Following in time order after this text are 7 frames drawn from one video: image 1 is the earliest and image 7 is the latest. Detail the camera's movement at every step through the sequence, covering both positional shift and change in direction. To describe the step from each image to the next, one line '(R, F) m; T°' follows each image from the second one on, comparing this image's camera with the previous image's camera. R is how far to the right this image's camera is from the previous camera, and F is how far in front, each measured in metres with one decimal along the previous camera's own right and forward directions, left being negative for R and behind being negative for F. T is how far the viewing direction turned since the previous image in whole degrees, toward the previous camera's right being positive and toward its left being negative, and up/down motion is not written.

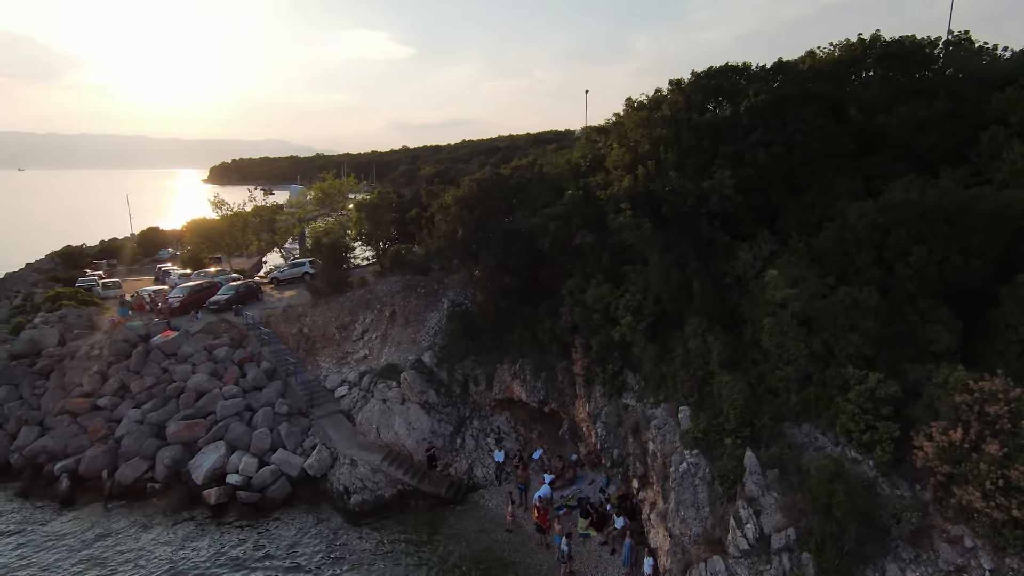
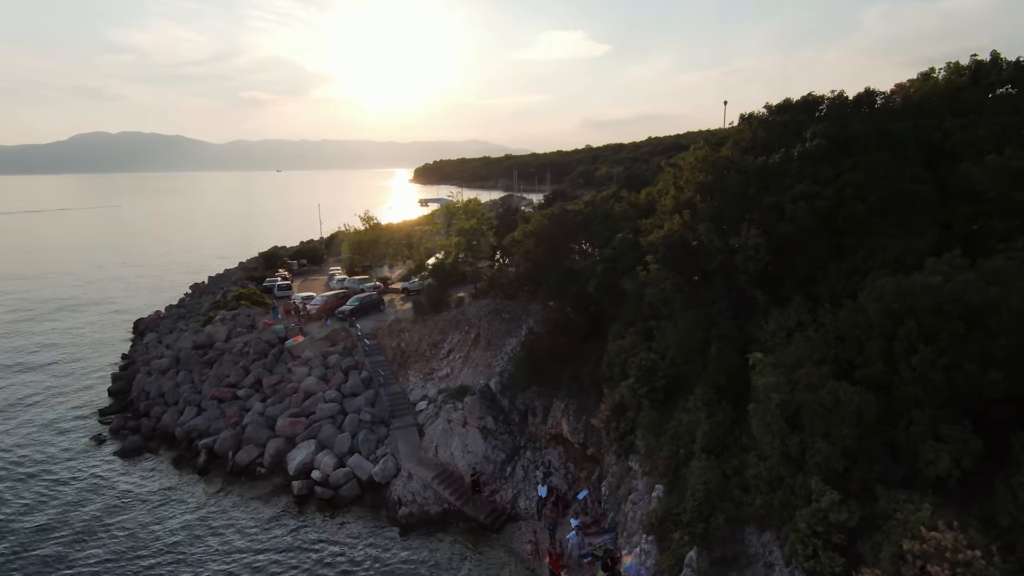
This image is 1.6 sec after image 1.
(+5.0, +0.3) m; -18°
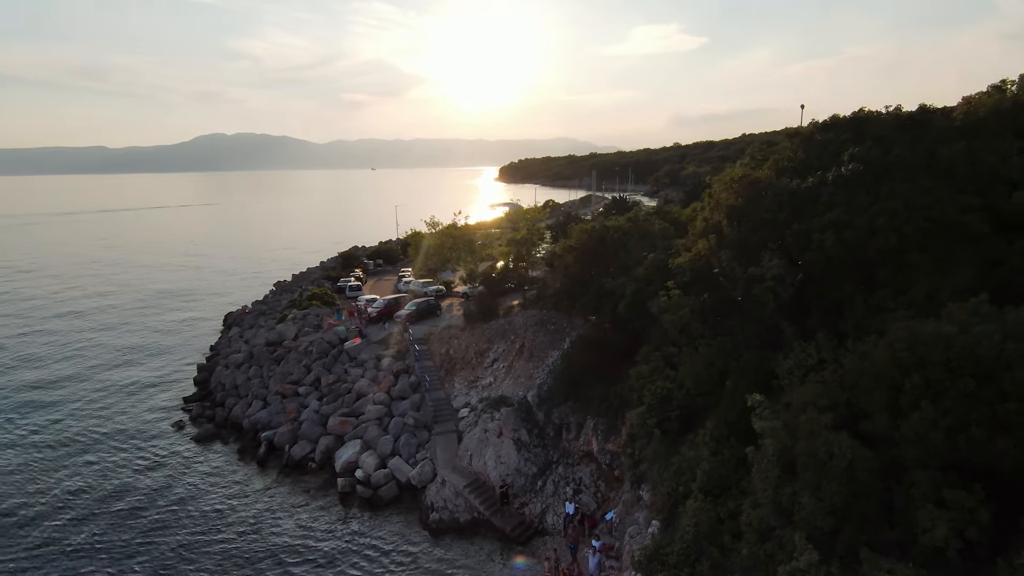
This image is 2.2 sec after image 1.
(+2.0, -0.1) m; -8°
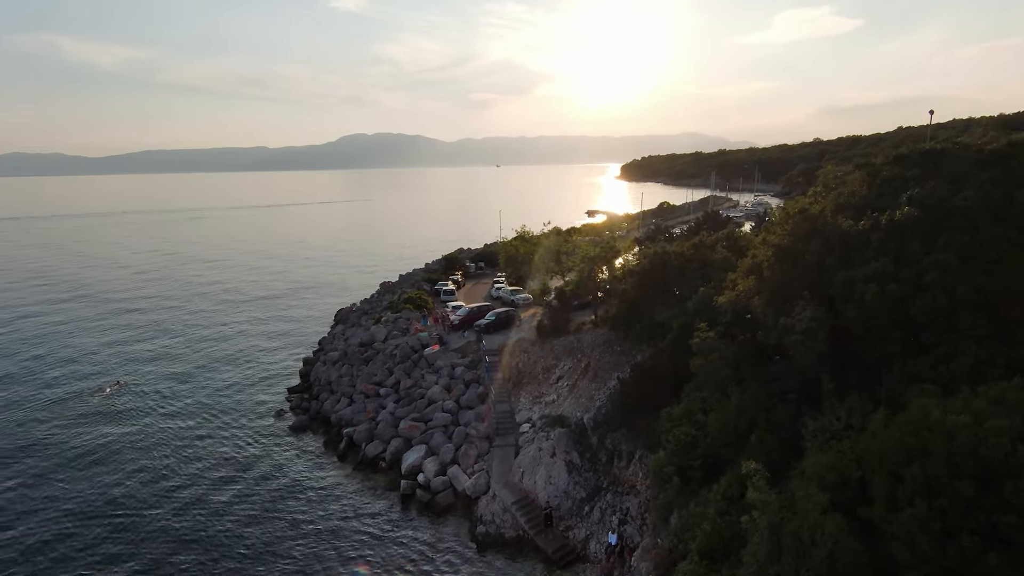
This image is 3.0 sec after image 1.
(+2.7, -0.1) m; -12°
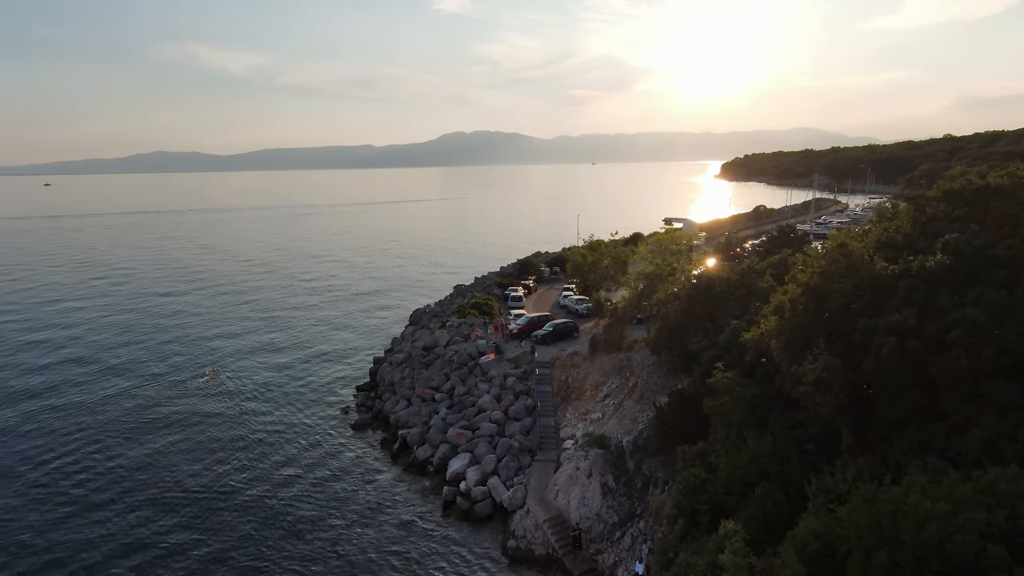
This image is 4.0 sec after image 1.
(+2.2, -0.1) m; -9°
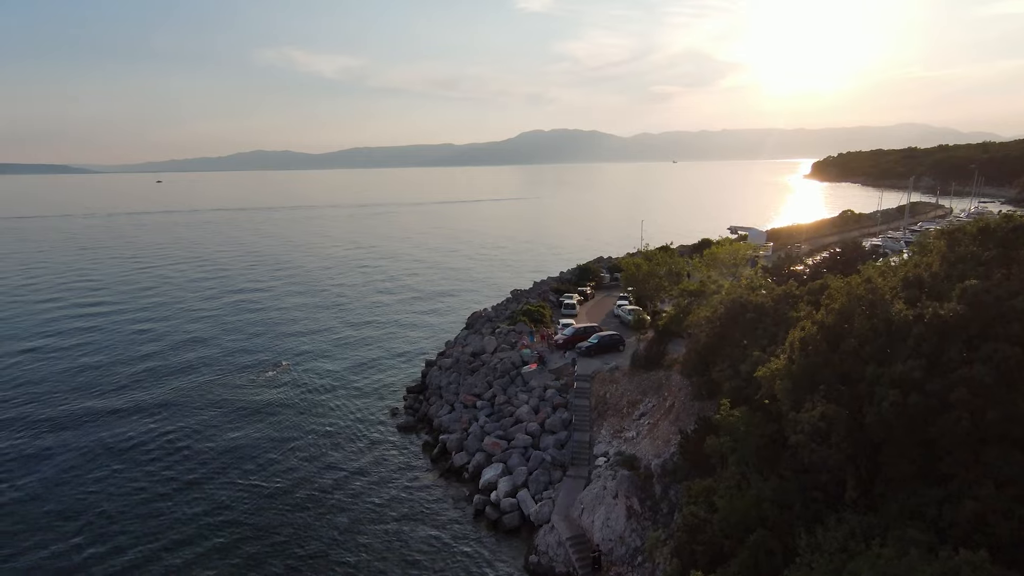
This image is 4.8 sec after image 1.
(+2.0, -0.1) m; -7°
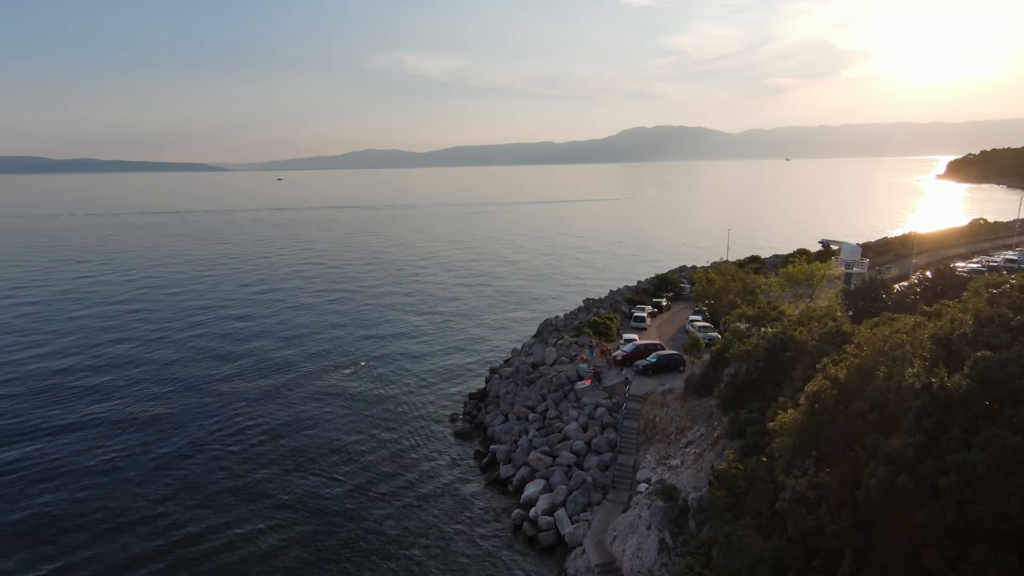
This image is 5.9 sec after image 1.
(+2.5, -0.1) m; -9°
